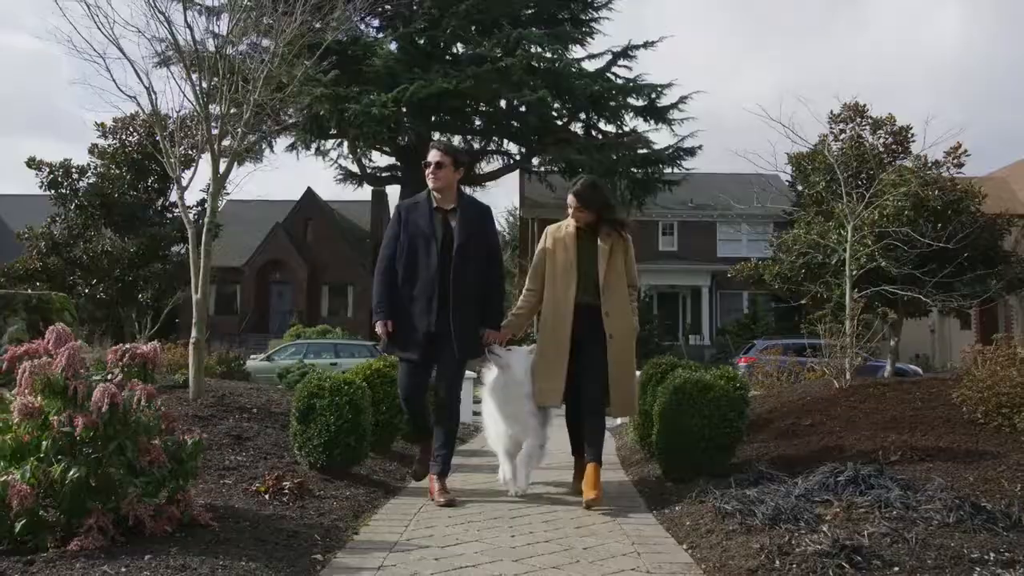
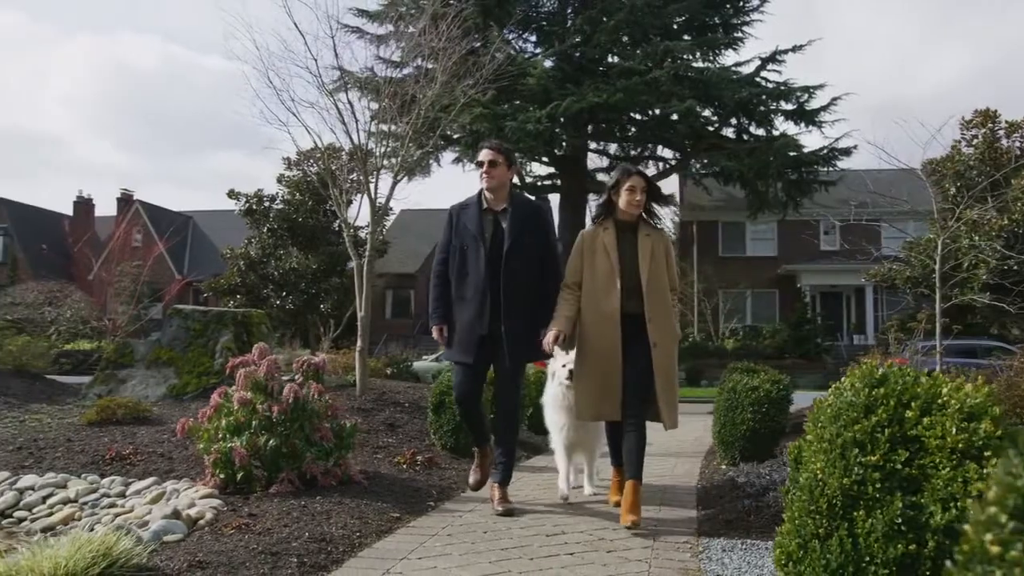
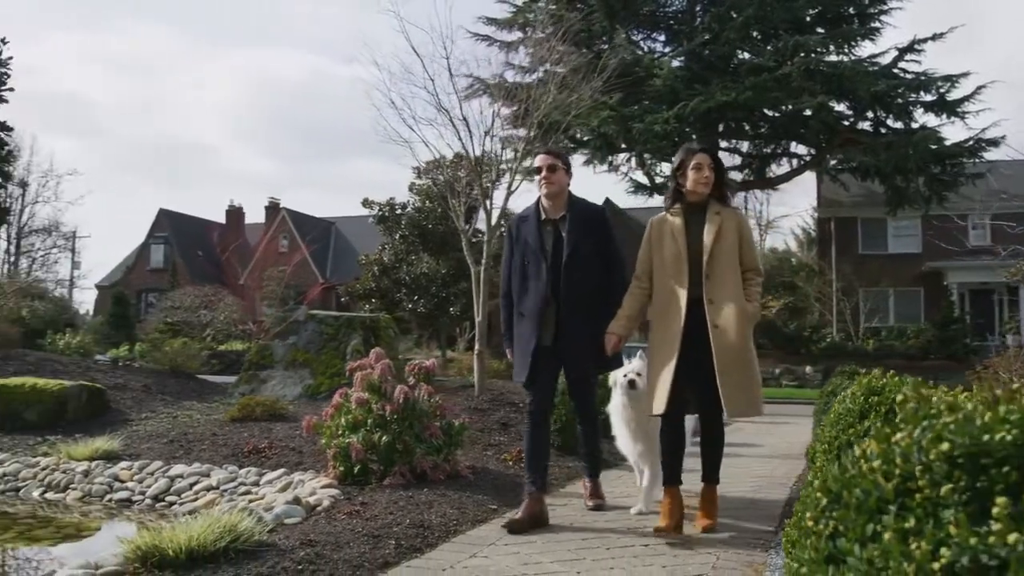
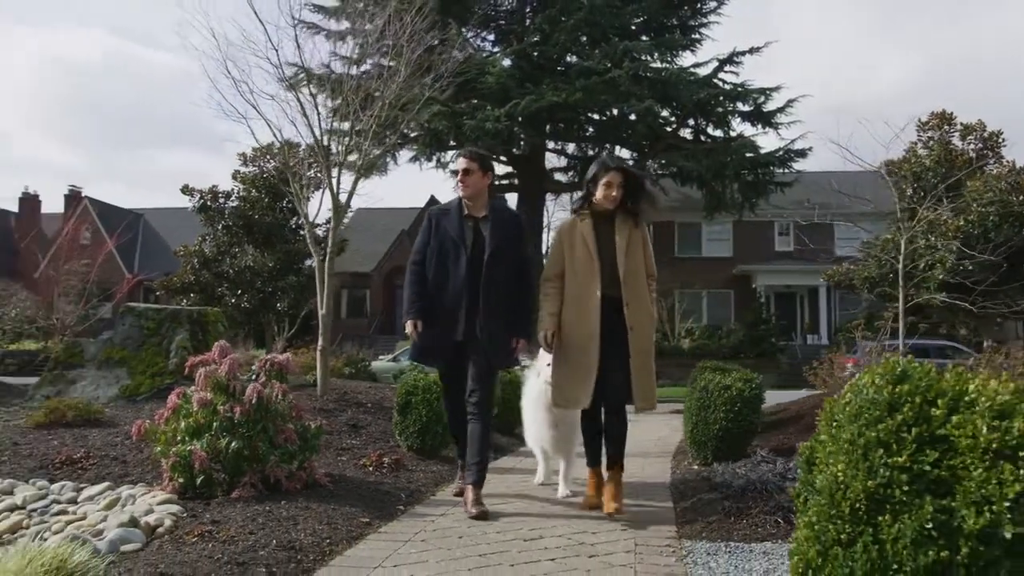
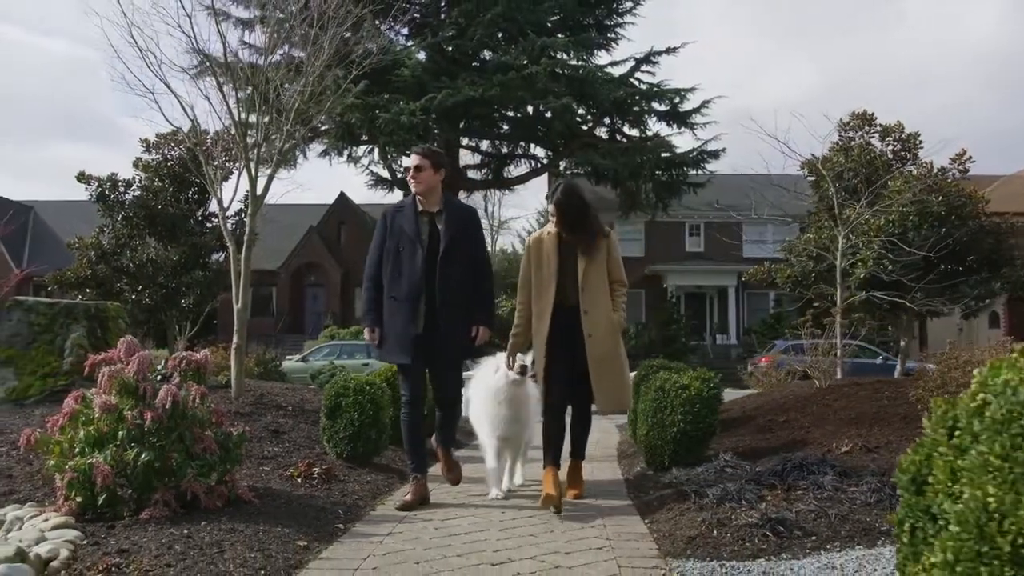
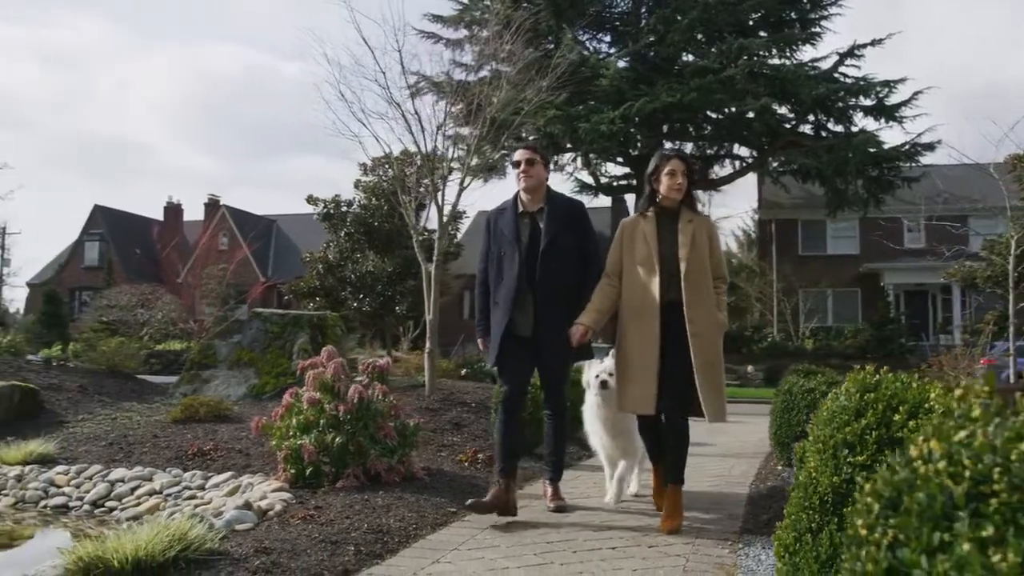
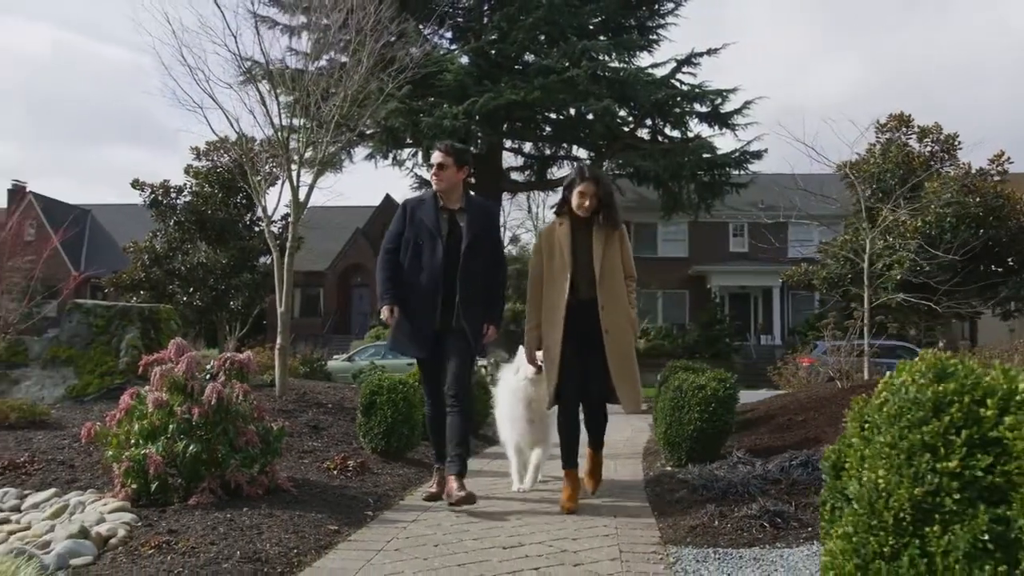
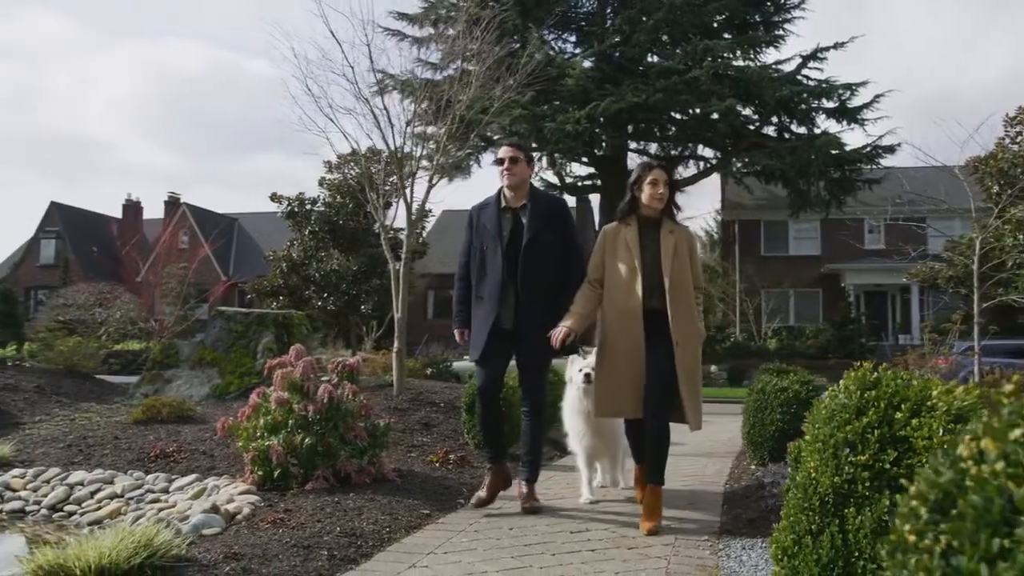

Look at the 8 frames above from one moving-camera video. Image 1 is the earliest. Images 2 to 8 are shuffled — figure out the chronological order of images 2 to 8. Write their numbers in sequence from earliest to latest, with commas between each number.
5, 7, 4, 2, 8, 6, 3
